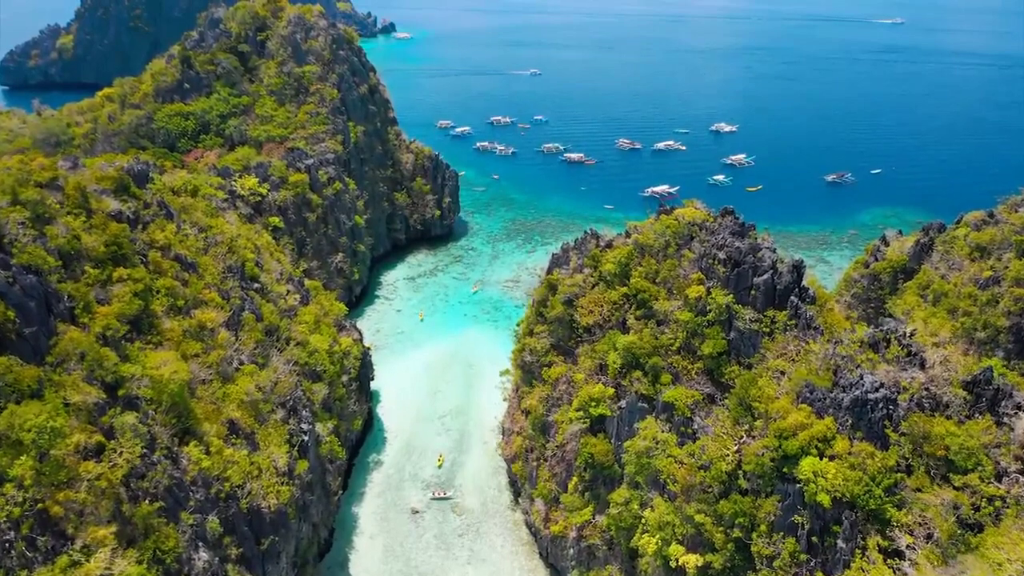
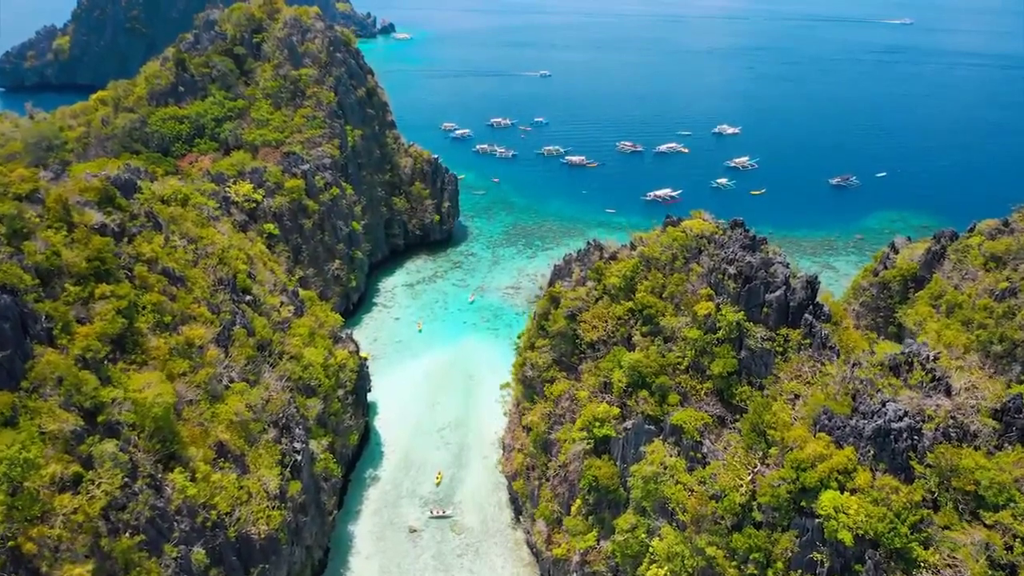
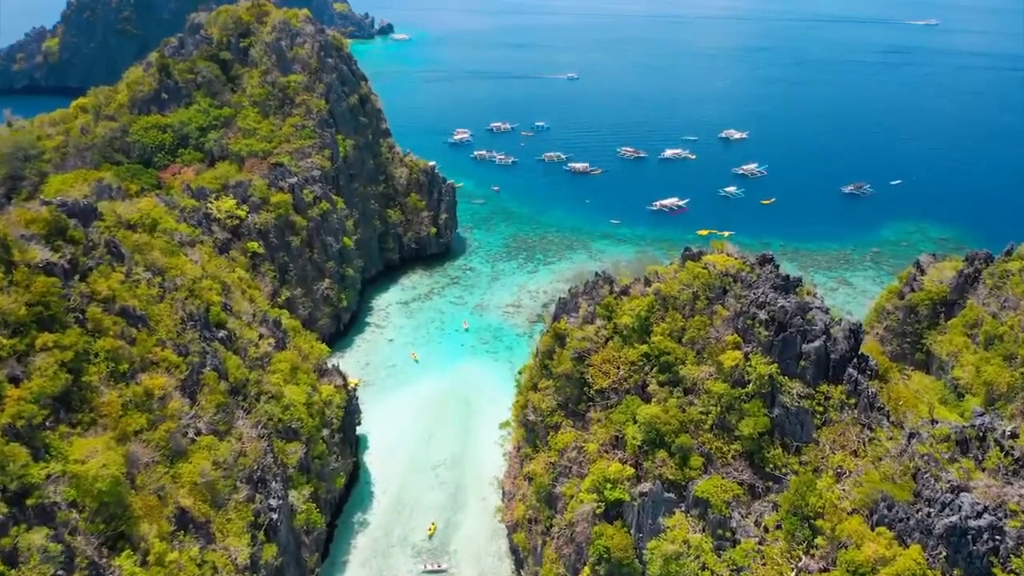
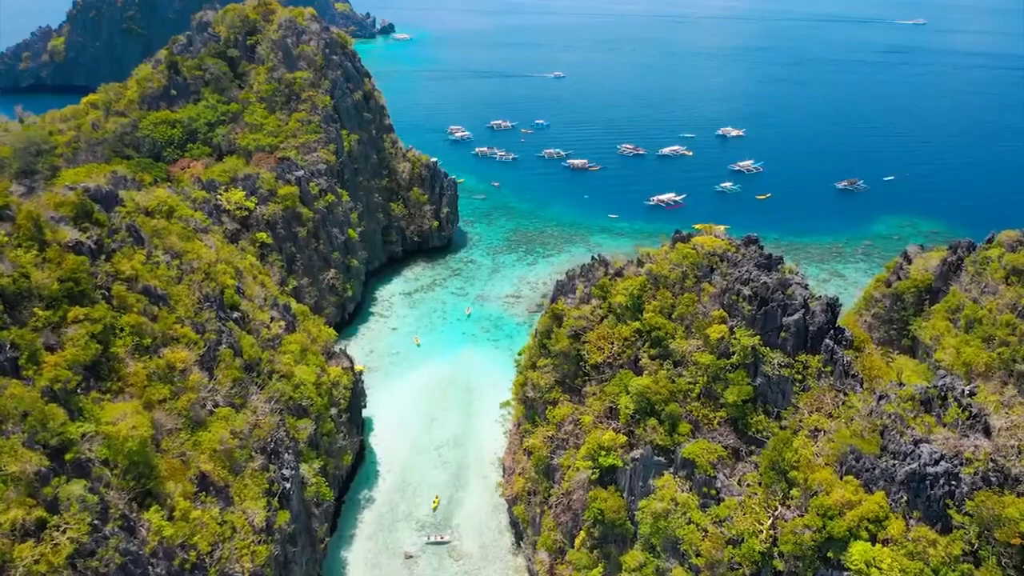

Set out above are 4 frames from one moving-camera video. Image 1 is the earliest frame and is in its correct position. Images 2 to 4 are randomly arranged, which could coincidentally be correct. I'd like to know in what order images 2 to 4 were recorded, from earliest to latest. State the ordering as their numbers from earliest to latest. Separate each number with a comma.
2, 4, 3
